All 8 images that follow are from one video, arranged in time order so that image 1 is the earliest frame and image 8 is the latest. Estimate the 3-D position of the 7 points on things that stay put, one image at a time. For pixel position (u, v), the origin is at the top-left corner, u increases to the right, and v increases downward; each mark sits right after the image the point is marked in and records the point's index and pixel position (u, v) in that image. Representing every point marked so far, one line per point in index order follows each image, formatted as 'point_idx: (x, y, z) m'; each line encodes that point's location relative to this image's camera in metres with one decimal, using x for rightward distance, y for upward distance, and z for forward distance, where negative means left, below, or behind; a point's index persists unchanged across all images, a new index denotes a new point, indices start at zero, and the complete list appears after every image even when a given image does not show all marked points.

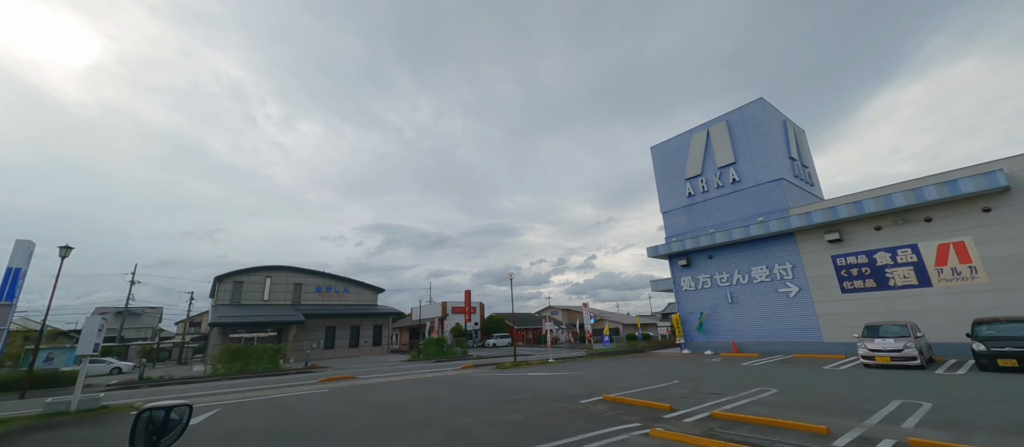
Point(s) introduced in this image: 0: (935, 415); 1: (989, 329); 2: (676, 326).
0: (+6.9, -2.9, +6.3) m
1: (+12.0, -2.5, +9.8) m
2: (+8.3, -4.9, +19.3) m
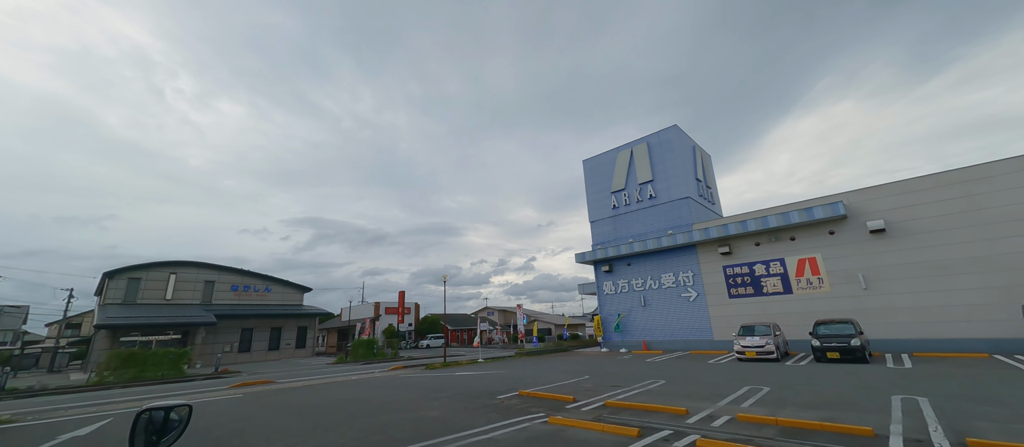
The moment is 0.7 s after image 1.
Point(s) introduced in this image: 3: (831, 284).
0: (+5.3, -3.4, +8.1) m
1: (+9.8, -3.2, +12.3) m
2: (+4.6, -5.4, +21.1) m
3: (+11.4, -2.2, +14.1) m
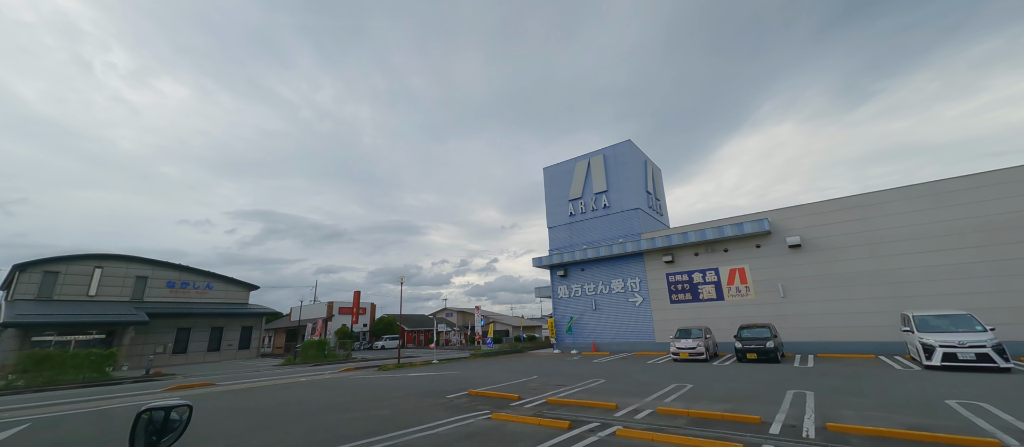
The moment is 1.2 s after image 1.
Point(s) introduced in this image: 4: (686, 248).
0: (+4.1, -3.7, +9.1) m
1: (+8.2, -3.7, +13.7) m
2: (+2.1, -5.8, +22.0) m
3: (+9.7, -2.7, +15.6) m
4: (+8.0, -1.1, +18.0) m
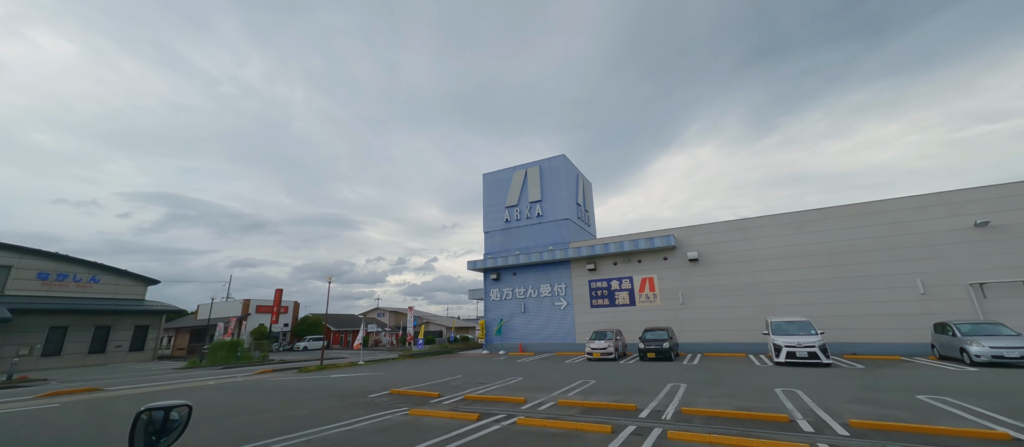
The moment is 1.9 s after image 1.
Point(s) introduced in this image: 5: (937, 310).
0: (+2.1, -4.1, +10.3) m
1: (+5.4, -4.3, +15.5) m
2: (-1.9, -6.0, +22.7) m
3: (+6.6, -3.4, +17.6) m
4: (+4.7, -1.7, +19.7) m
5: (+12.9, -2.6, +12.3) m
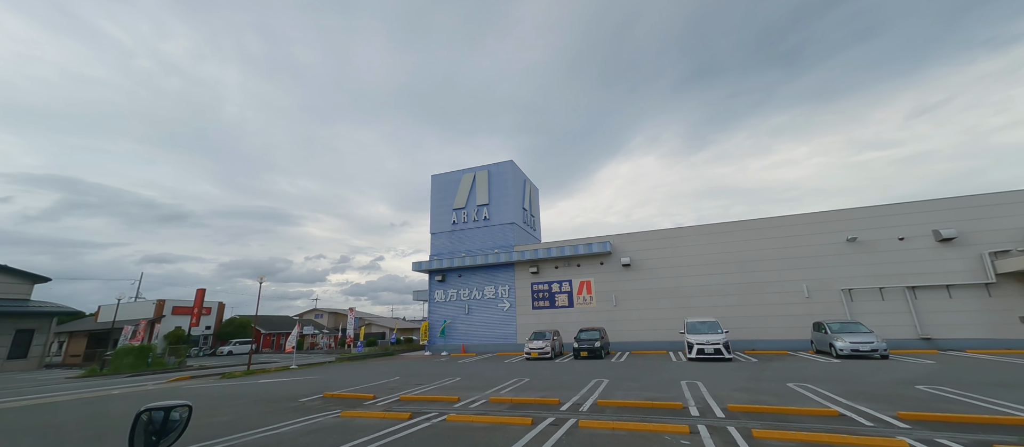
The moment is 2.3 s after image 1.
0: (+0.4, -4.3, +10.9) m
1: (+3.0, -4.6, +16.5) m
2: (-5.3, -6.1, +22.7) m
3: (+4.0, -3.7, +18.7) m
4: (+1.8, -2.0, +20.6) m
5: (+10.9, -3.1, +14.3) m
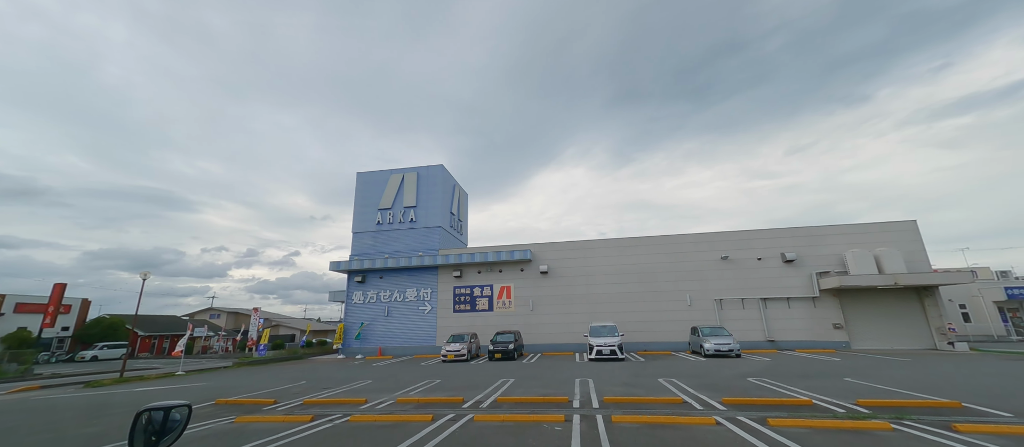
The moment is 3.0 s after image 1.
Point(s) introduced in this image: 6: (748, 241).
0: (-2.1, -4.5, +11.4) m
1: (-0.5, -4.9, +17.3) m
2: (-9.8, -6.1, +22.0) m
3: (+0.1, -4.1, +19.7) m
4: (-2.3, -2.3, +21.2) m
5: (+7.7, -3.9, +16.6) m
6: (+9.9, -0.7, +16.8) m
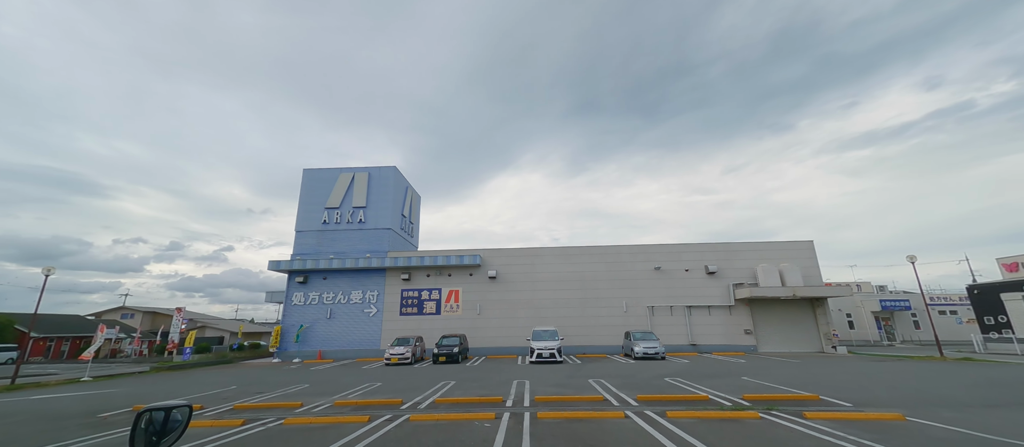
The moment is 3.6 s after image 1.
0: (-3.8, -4.6, +11.4) m
1: (-2.9, -5.1, +17.5) m
2: (-12.8, -5.9, +21.1) m
3: (-2.6, -4.3, +20.0) m
4: (-5.0, -2.4, +21.2) m
5: (+5.3, -4.4, +17.7) m
6: (+7.7, -1.3, +18.3) m
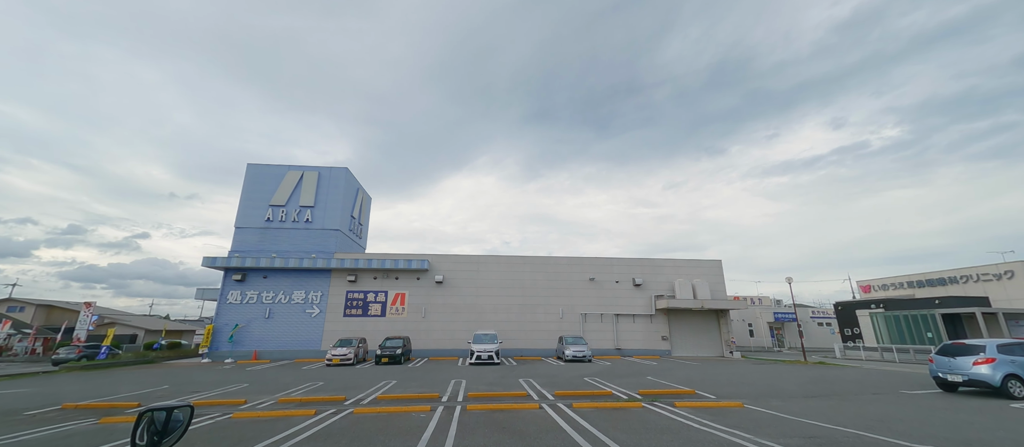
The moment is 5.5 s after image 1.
0: (-5.7, -4.7, +11.8) m
1: (-5.5, -5.3, +18.0) m
2: (-15.8, -5.7, +20.3) m
3: (-5.5, -4.6, +20.4) m
4: (-7.9, -2.5, +21.3) m
5: (+2.7, -5.0, +19.1) m
6: (+5.1, -2.1, +20.0) m
